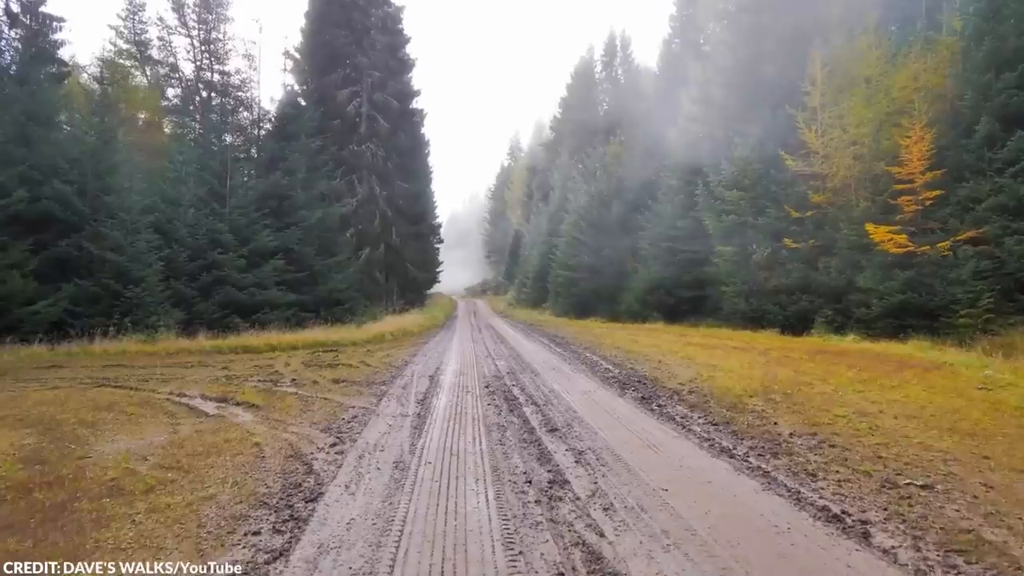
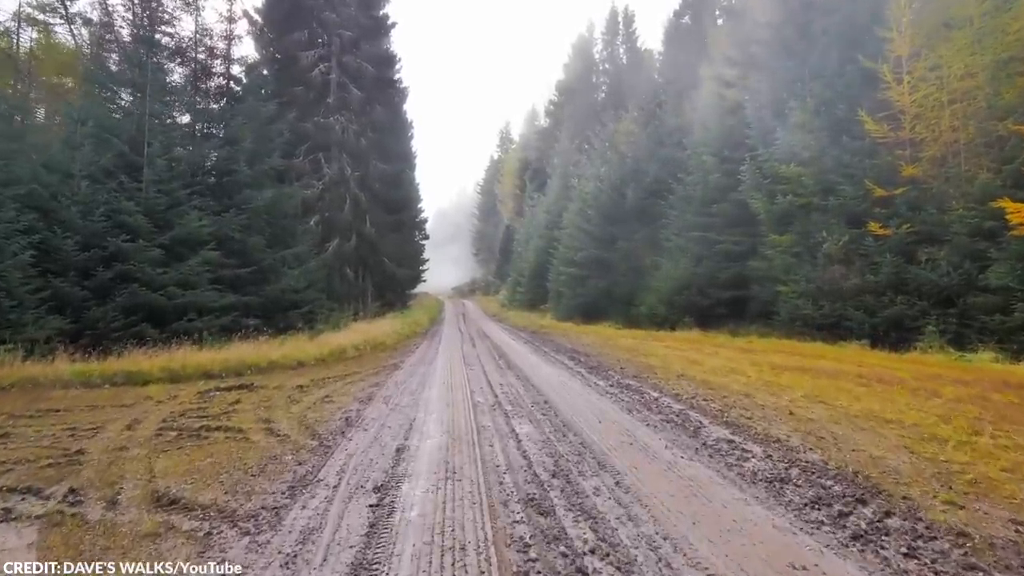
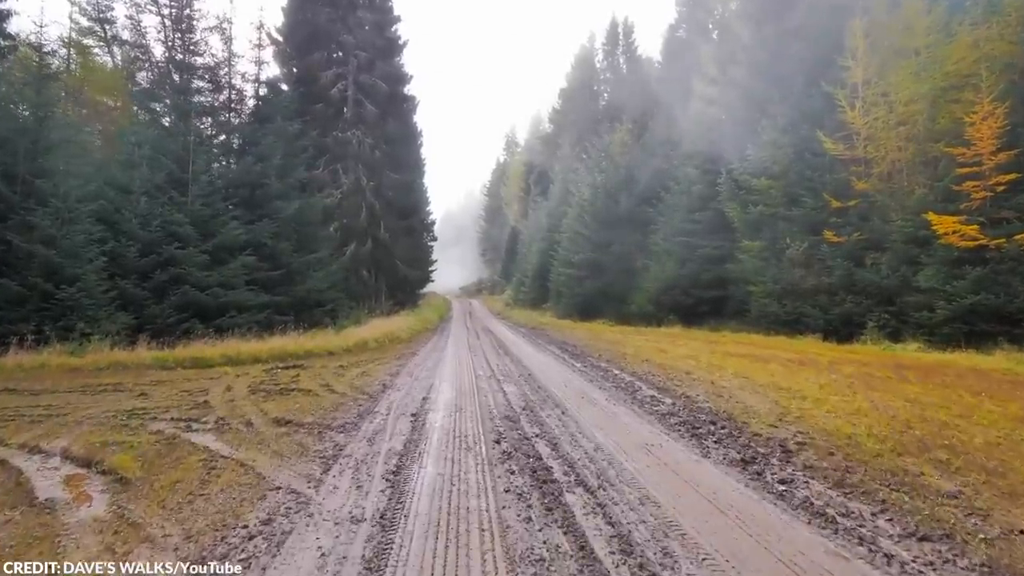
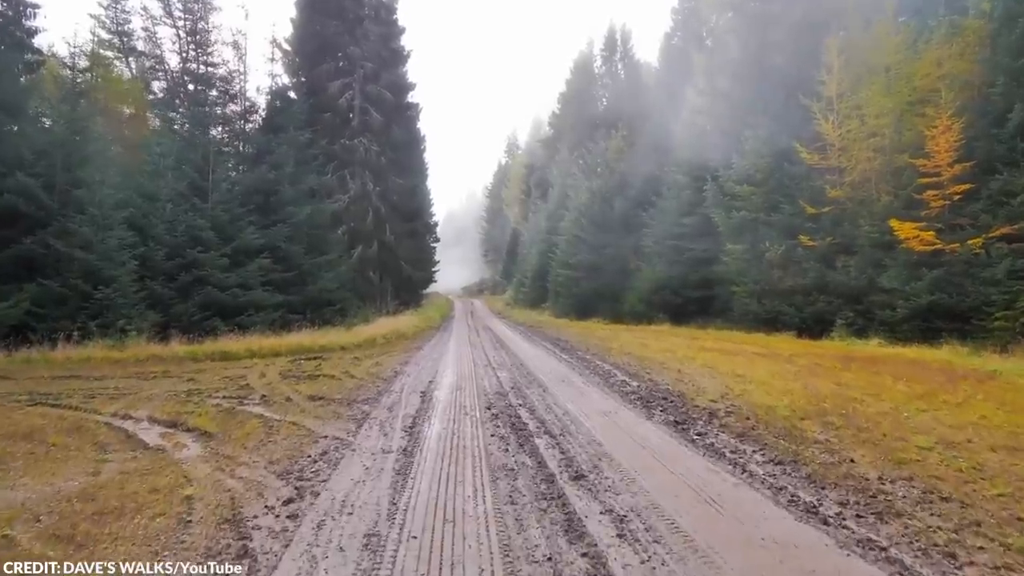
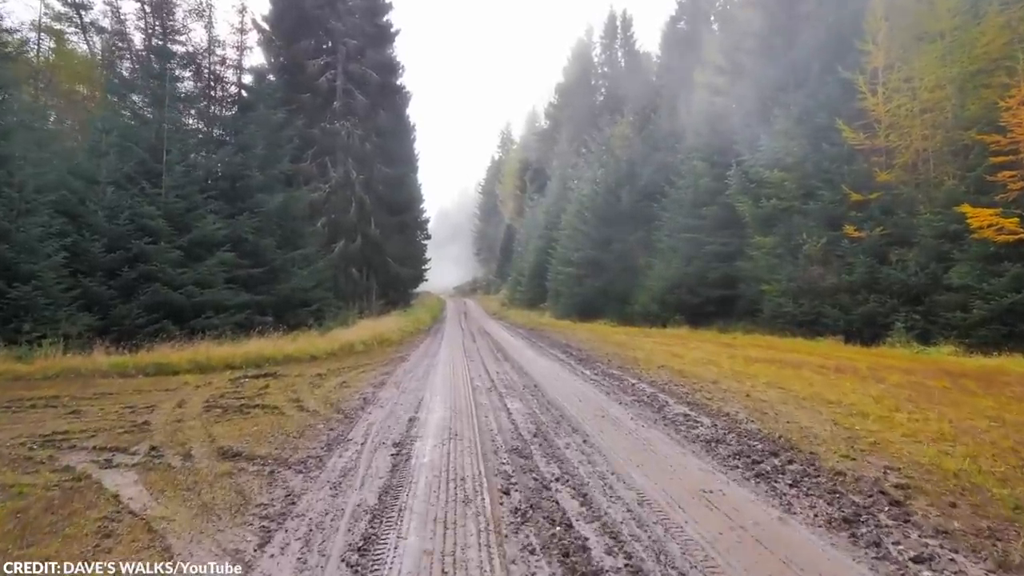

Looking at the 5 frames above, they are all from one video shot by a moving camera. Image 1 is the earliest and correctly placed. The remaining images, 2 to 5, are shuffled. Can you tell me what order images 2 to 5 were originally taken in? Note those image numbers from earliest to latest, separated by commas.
4, 3, 5, 2
